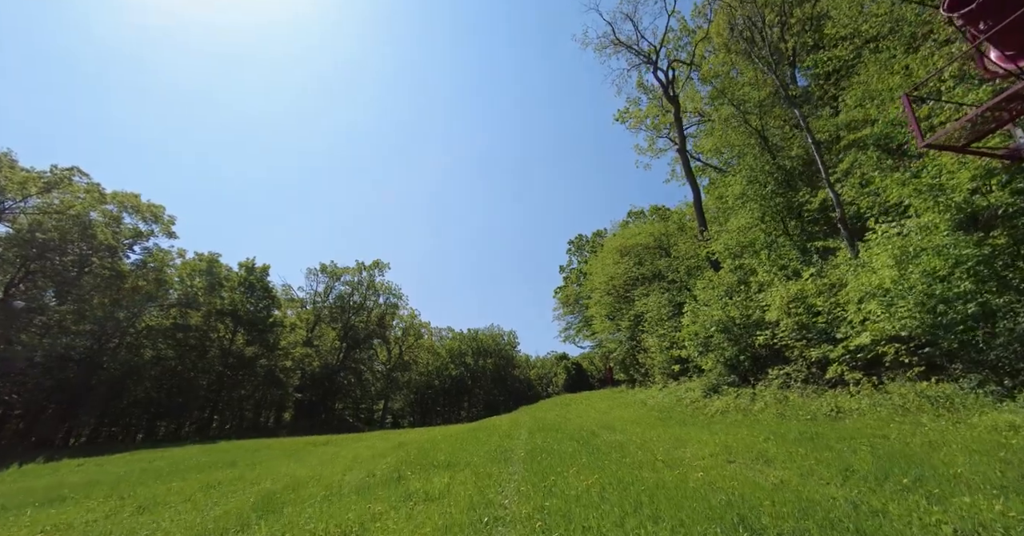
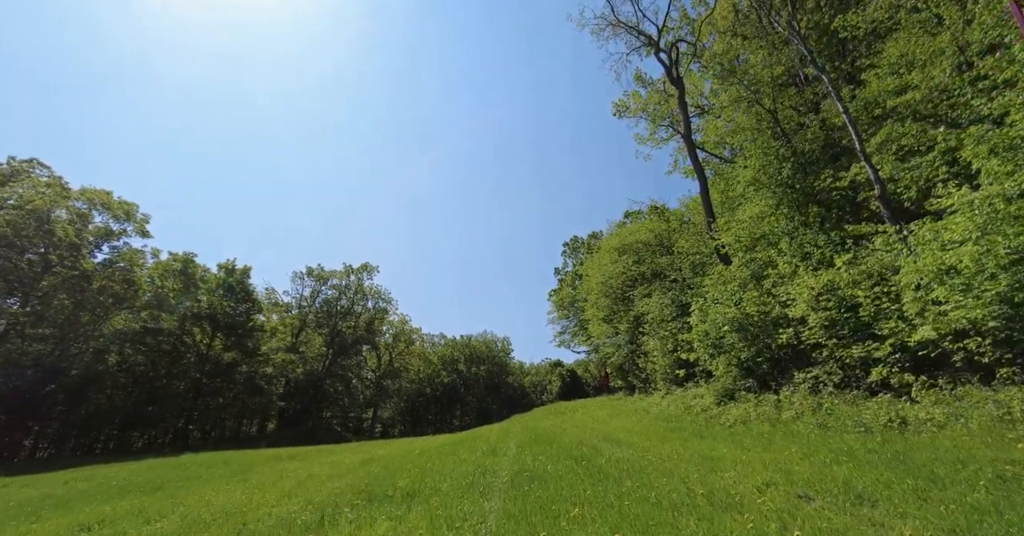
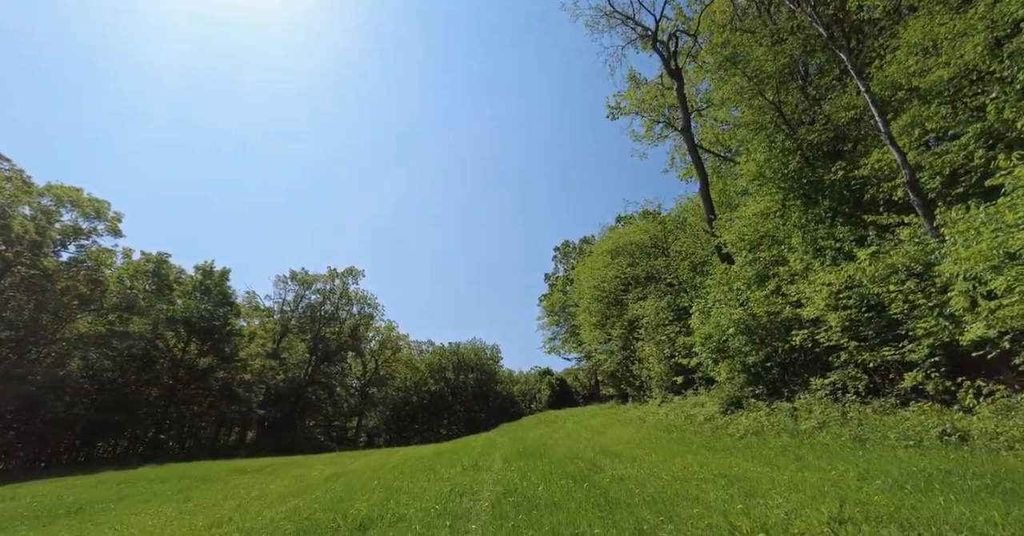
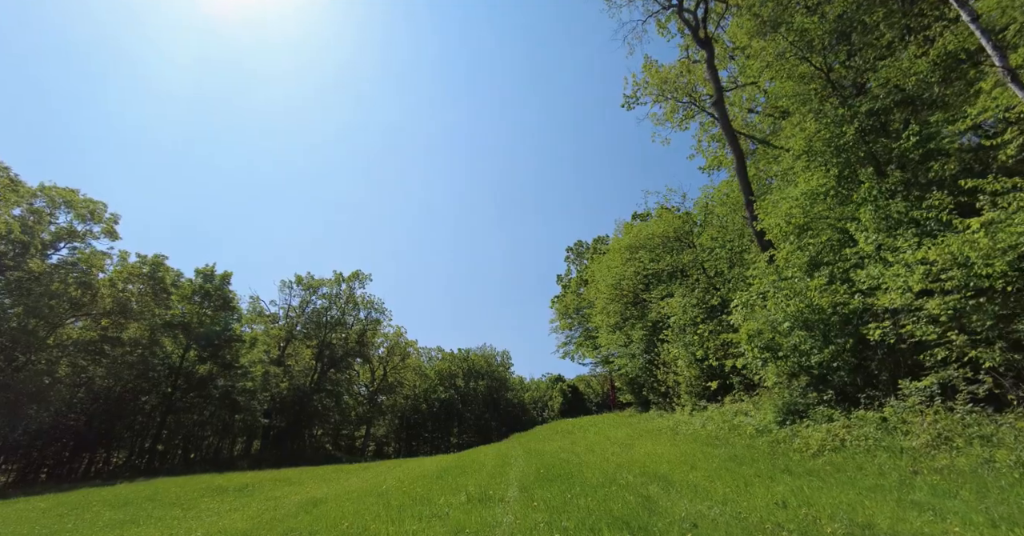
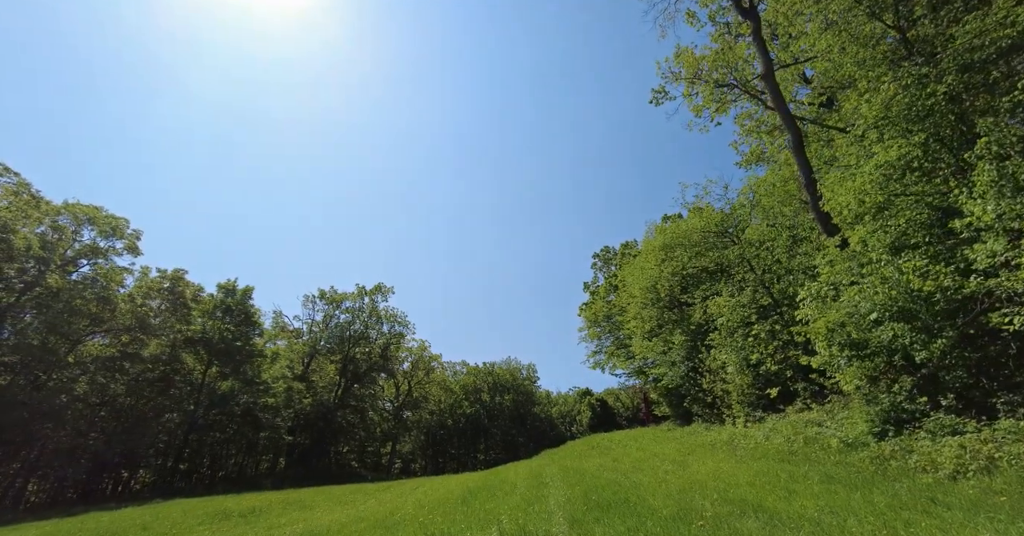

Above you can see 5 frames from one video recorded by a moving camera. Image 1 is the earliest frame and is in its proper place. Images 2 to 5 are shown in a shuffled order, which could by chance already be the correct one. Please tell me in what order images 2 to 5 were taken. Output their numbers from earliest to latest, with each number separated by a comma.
2, 3, 4, 5
